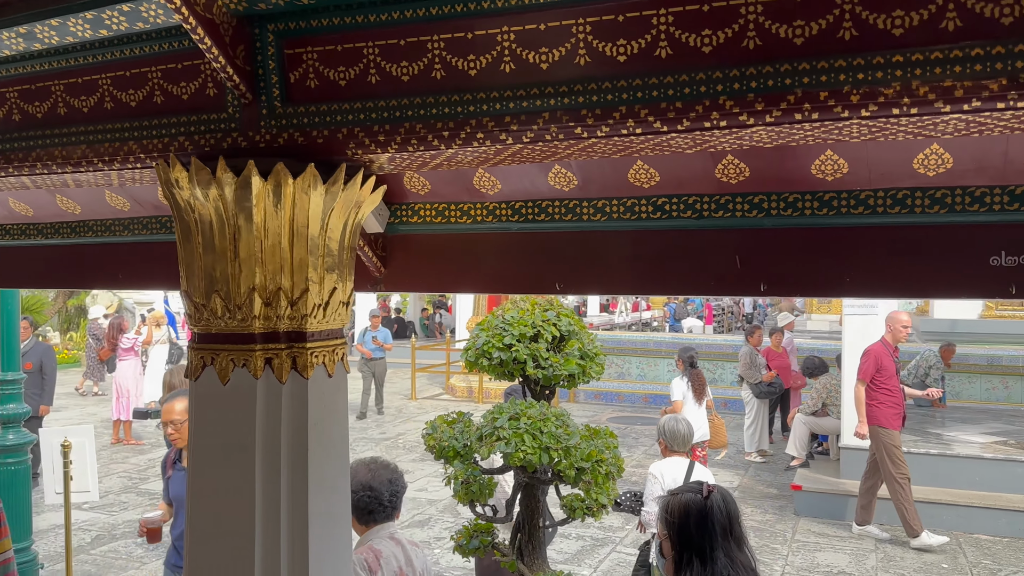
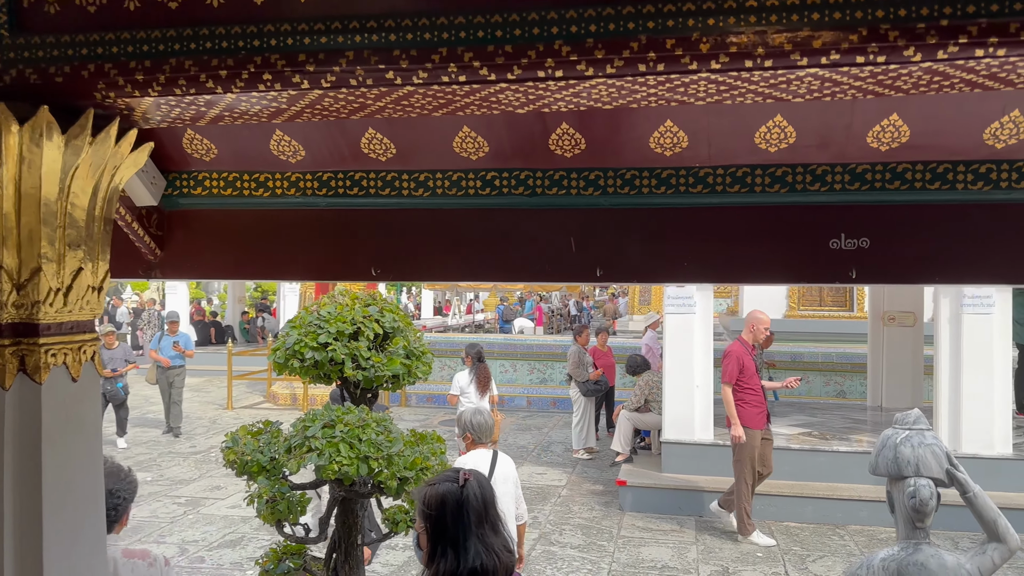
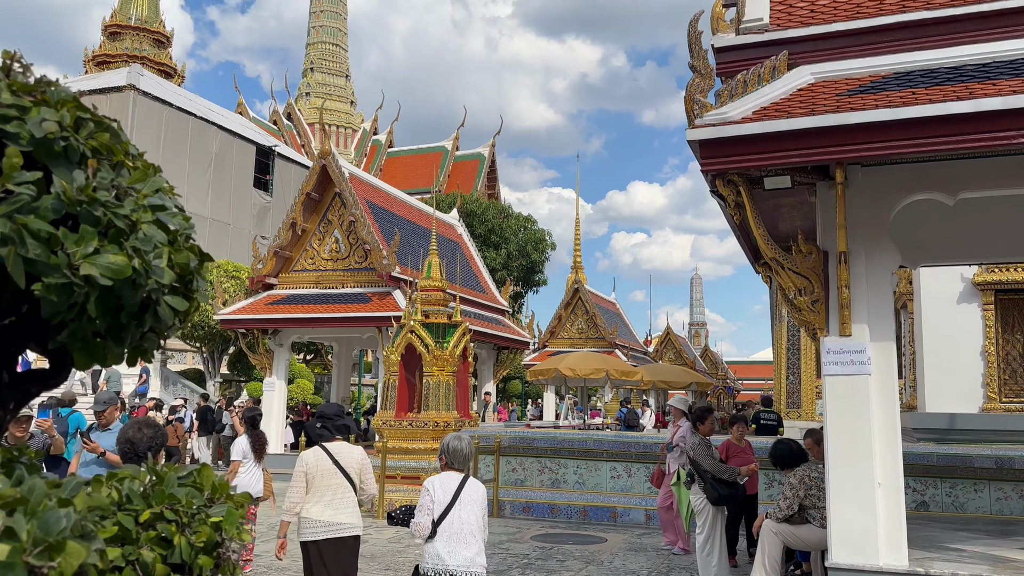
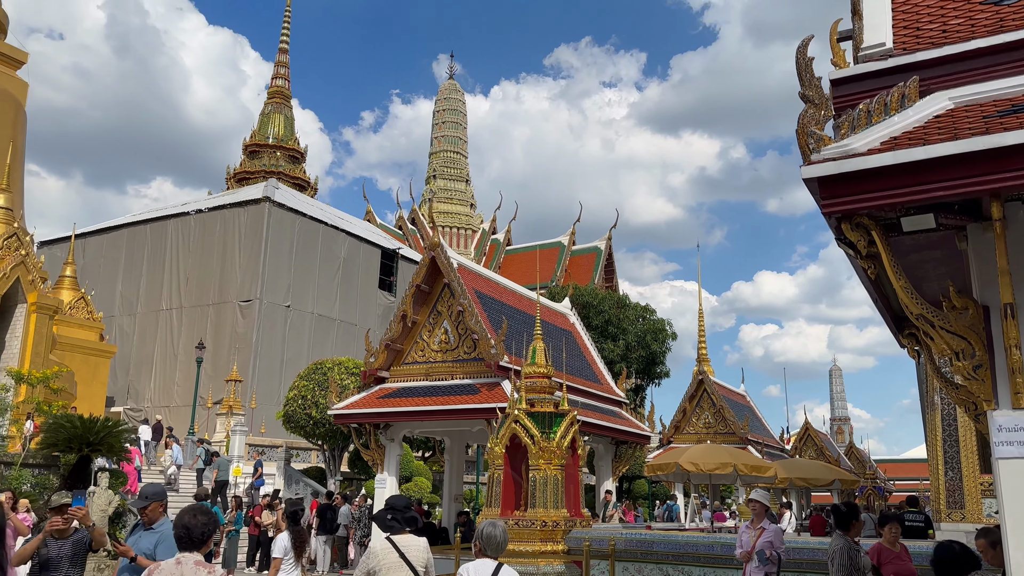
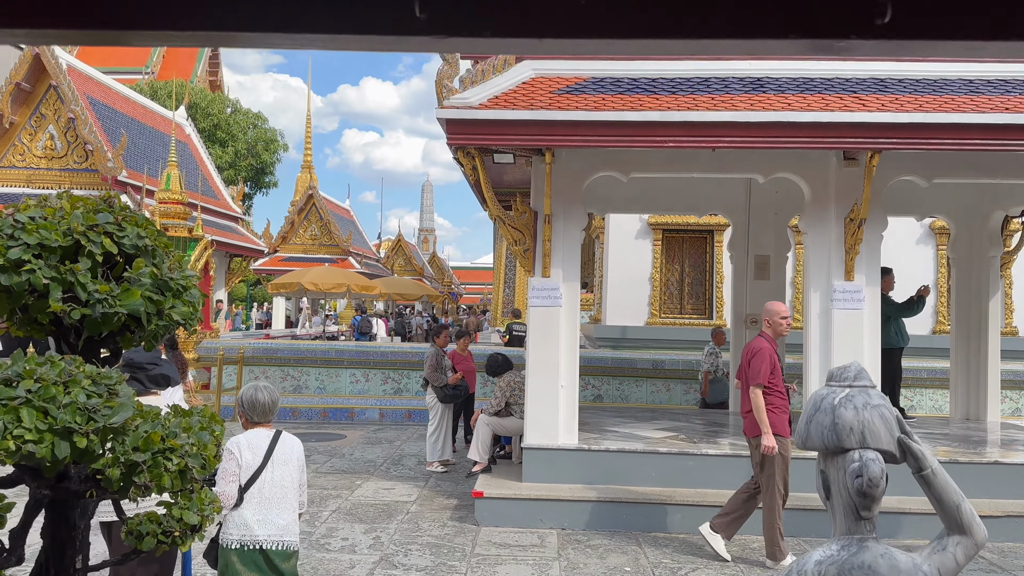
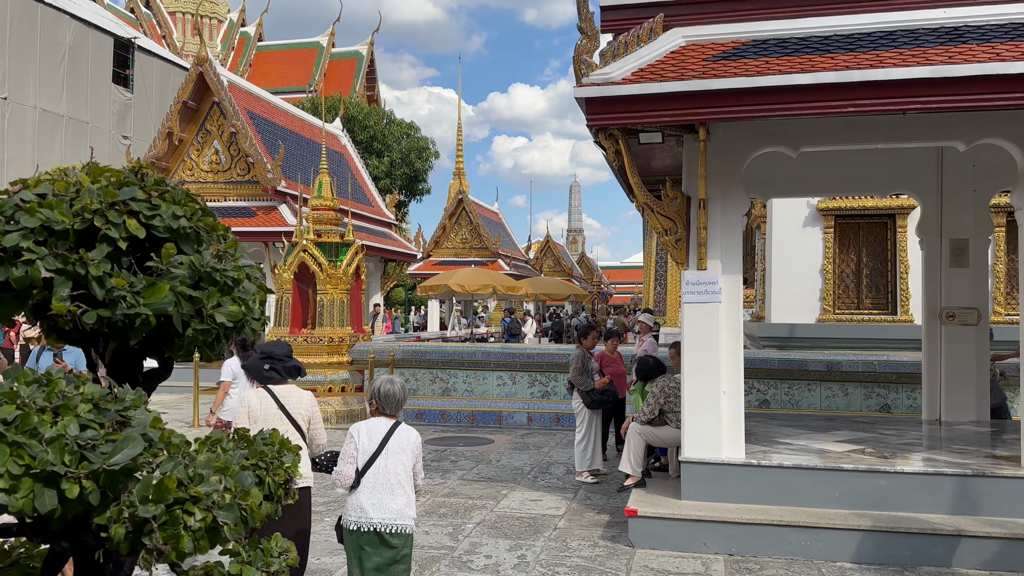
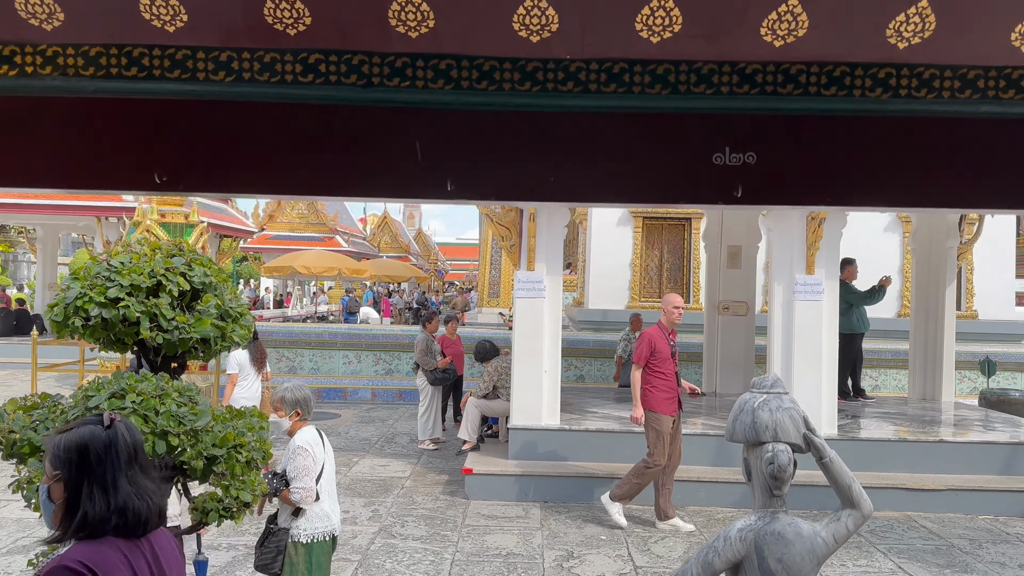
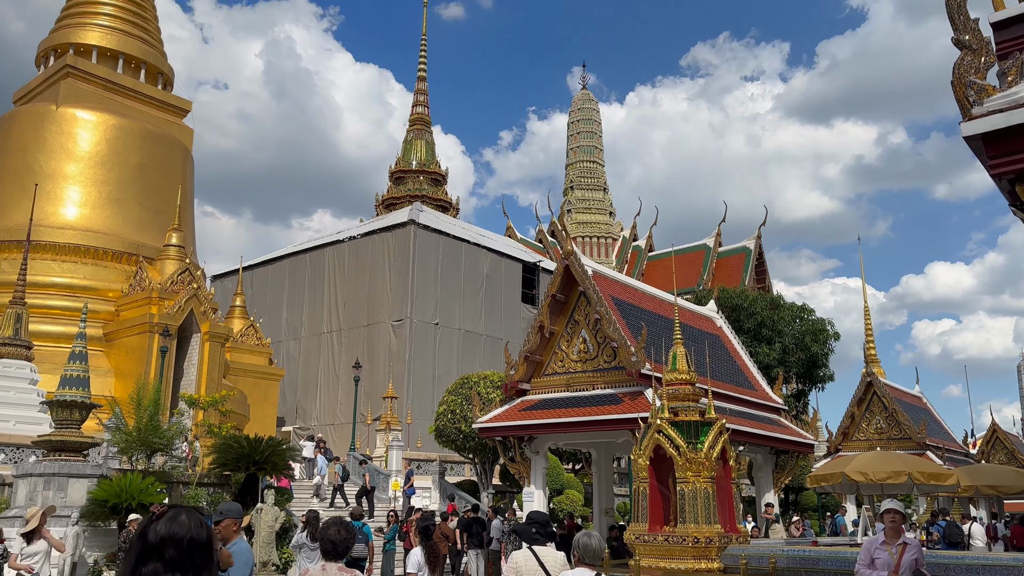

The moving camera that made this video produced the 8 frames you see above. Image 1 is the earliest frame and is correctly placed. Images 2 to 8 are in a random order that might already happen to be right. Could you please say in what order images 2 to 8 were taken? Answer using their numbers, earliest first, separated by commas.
2, 7, 5, 6, 3, 4, 8
